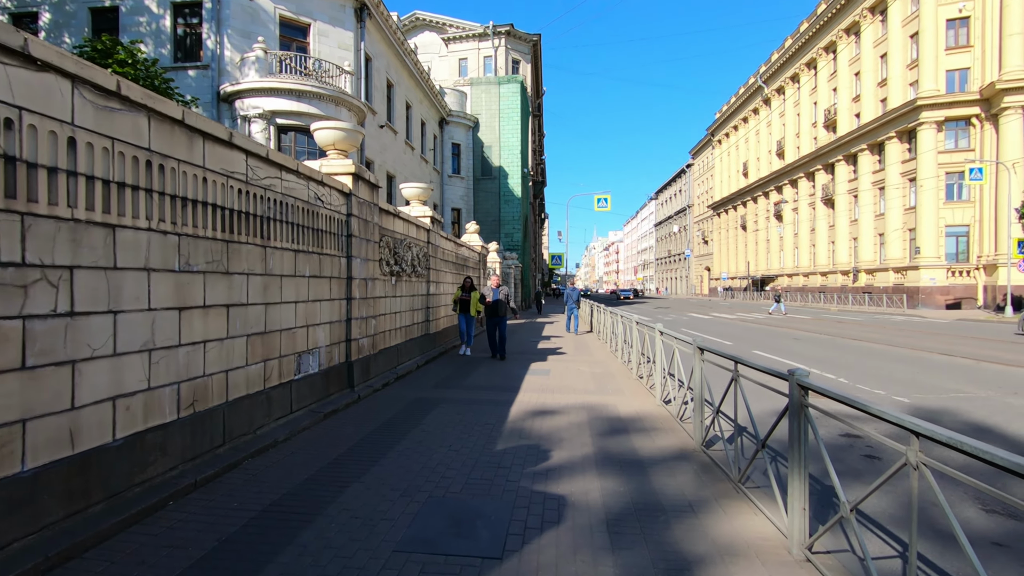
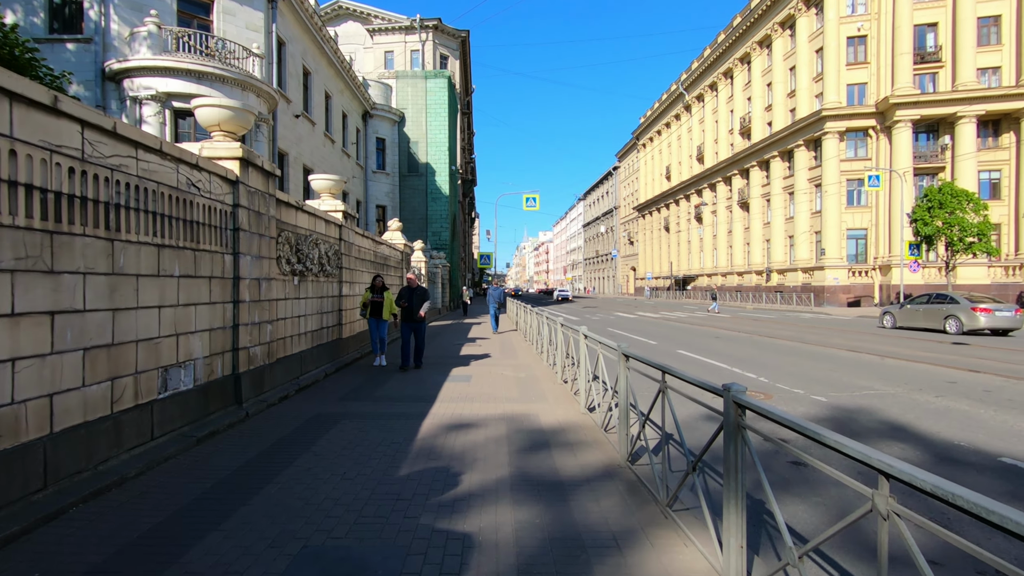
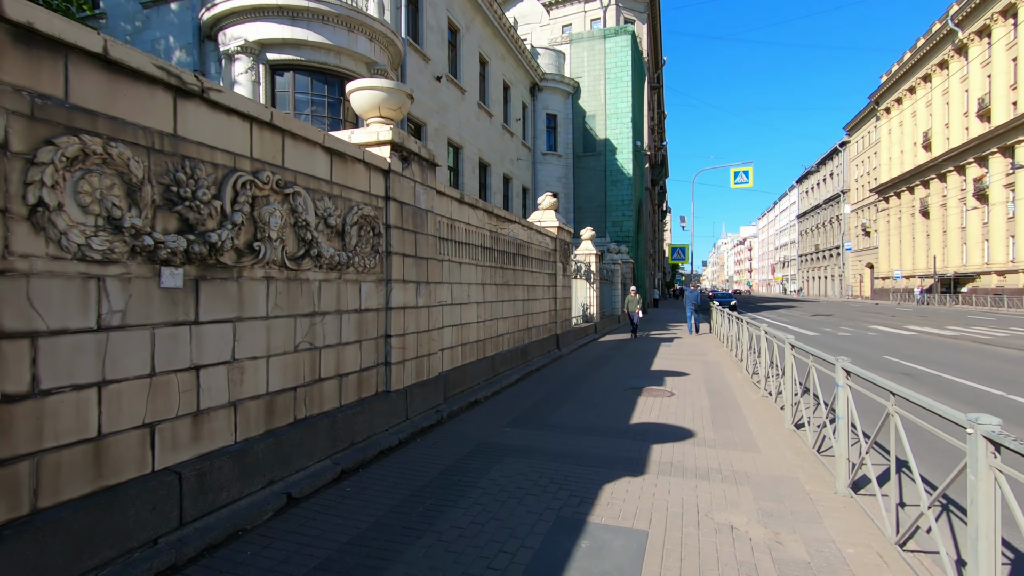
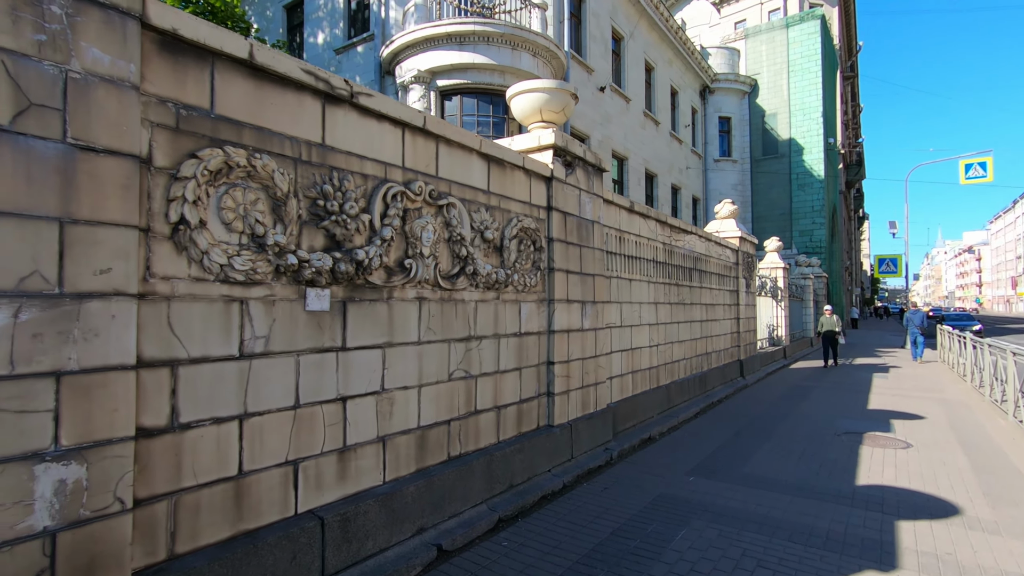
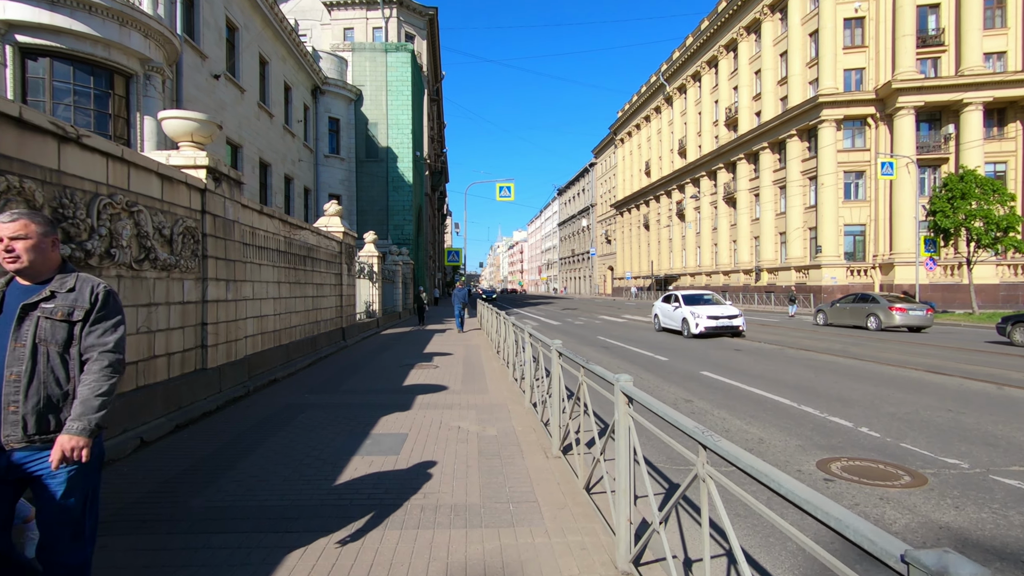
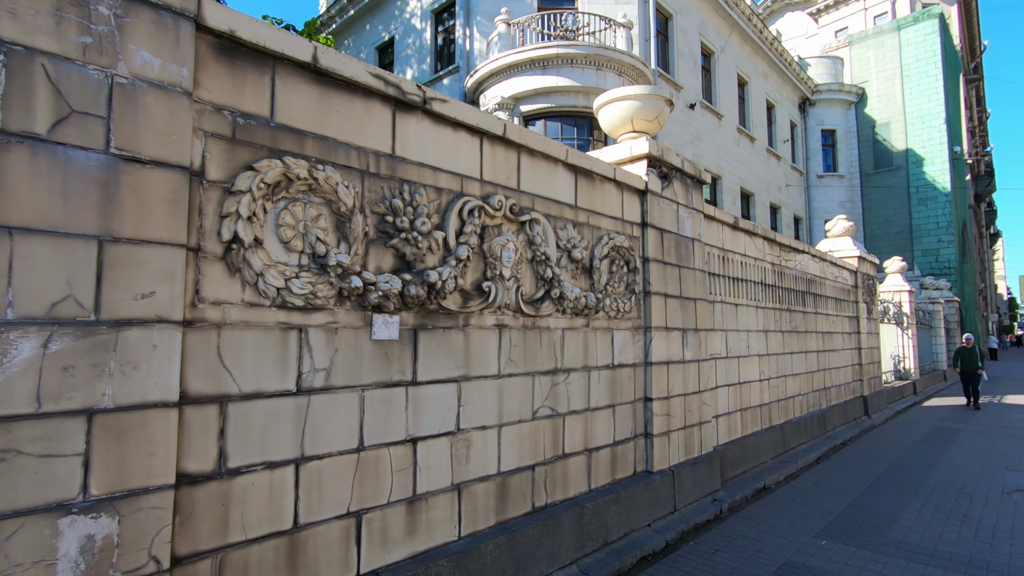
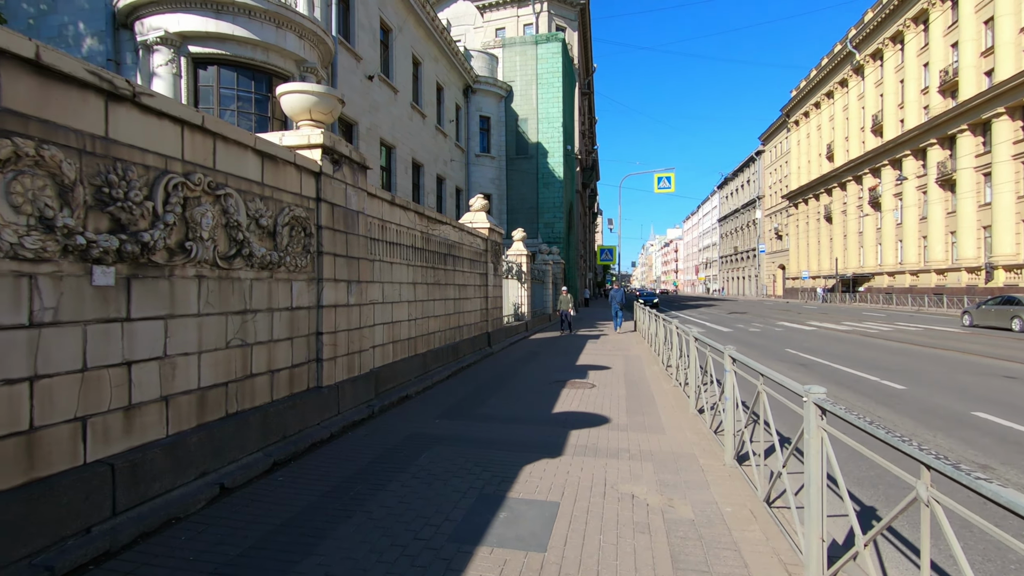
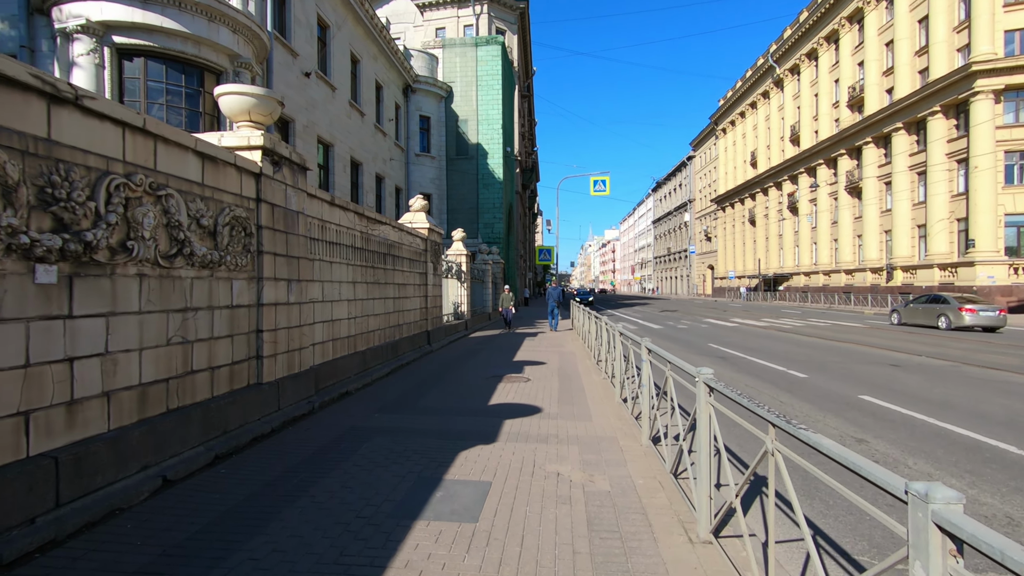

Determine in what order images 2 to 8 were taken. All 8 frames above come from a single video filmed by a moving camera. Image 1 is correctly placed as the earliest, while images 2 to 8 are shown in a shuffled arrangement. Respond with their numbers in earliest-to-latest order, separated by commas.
2, 5, 8, 7, 3, 4, 6
